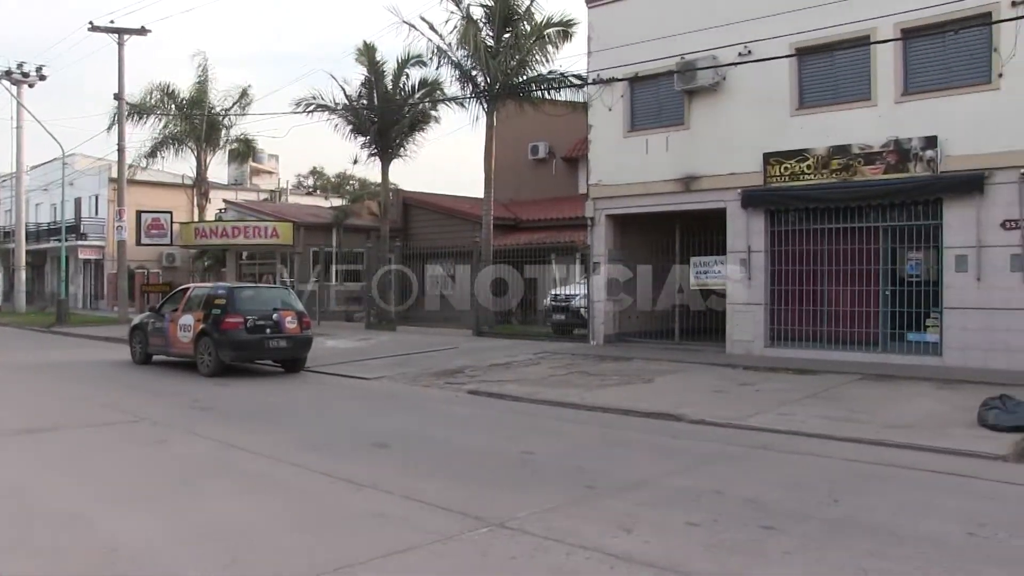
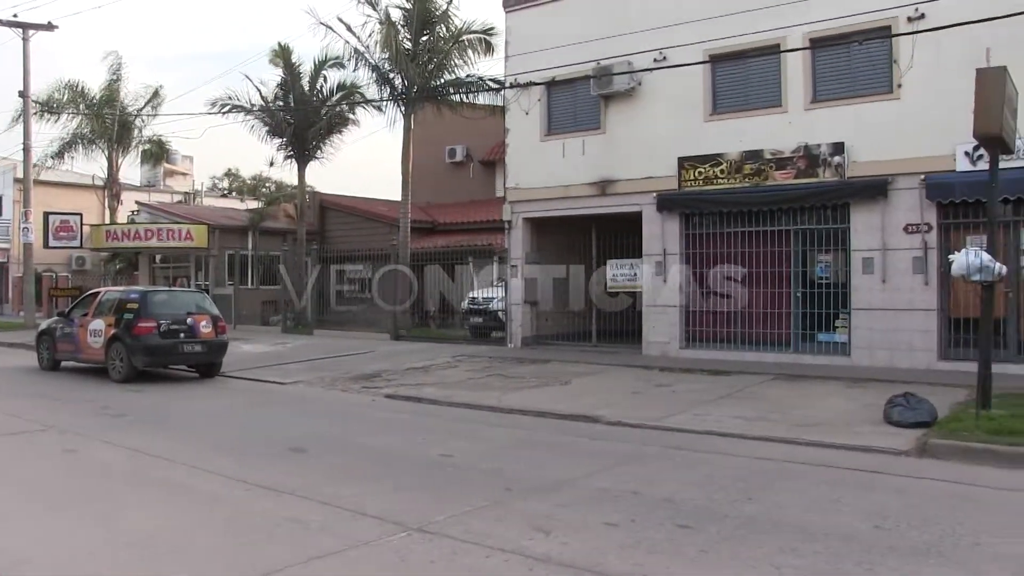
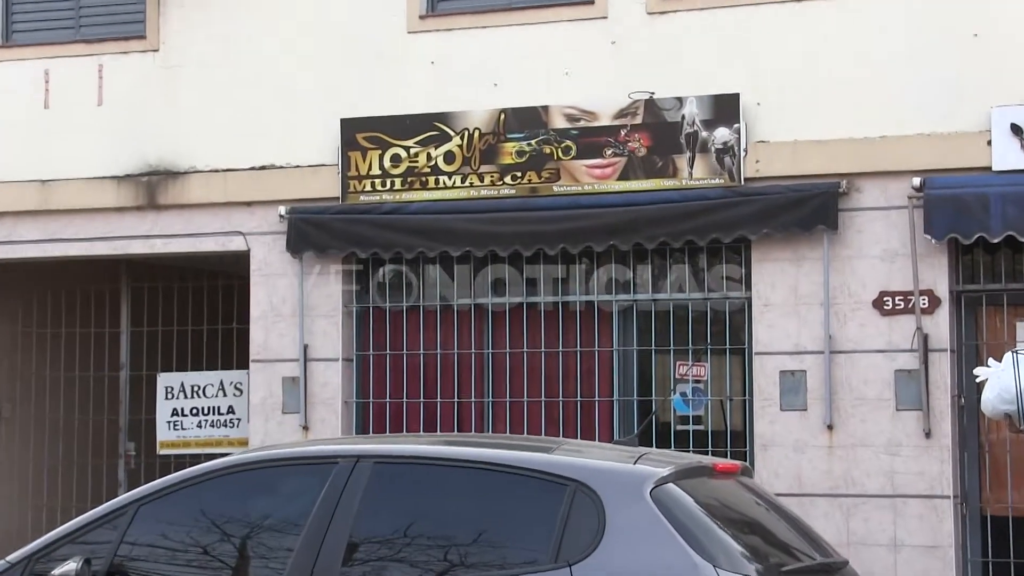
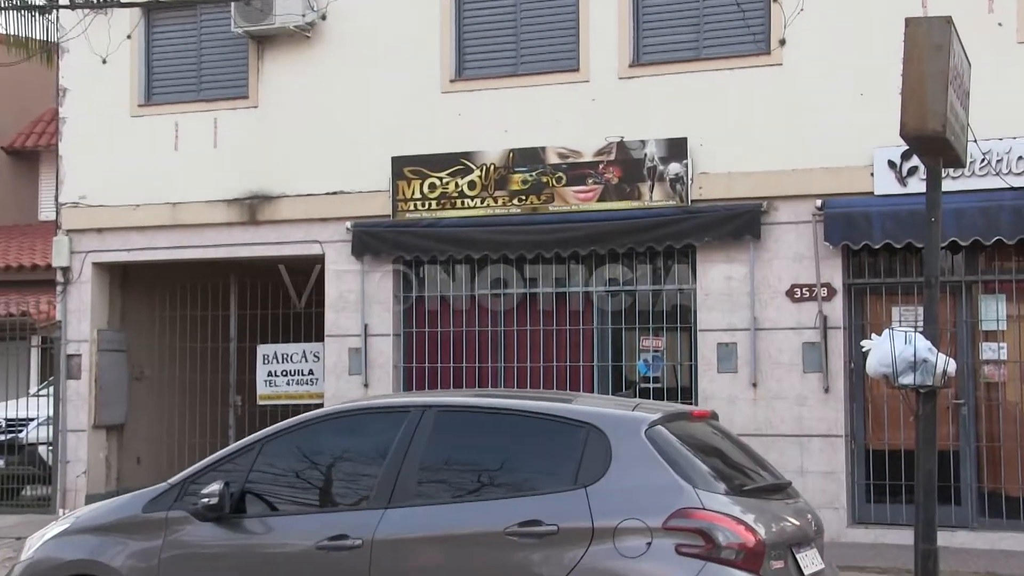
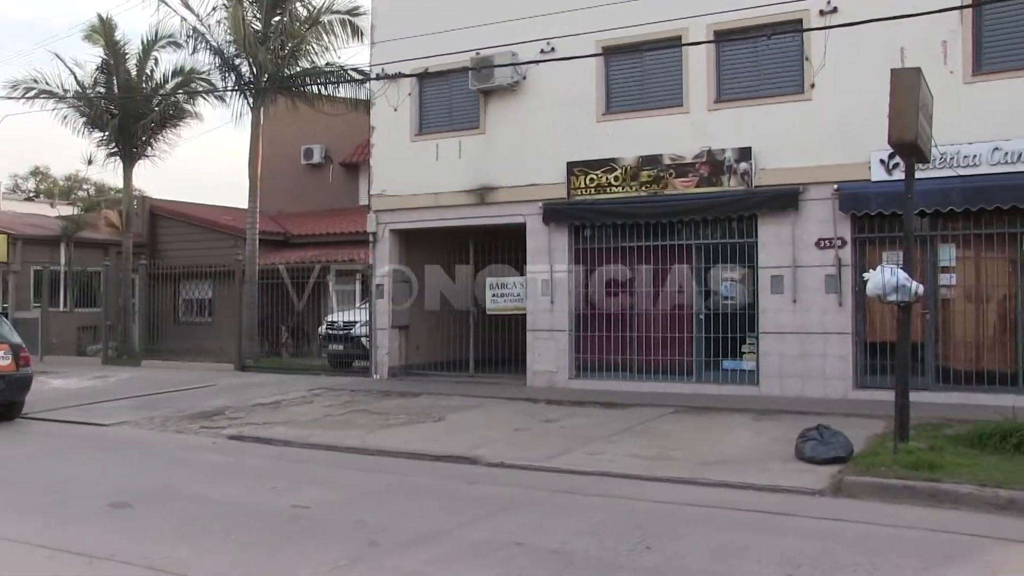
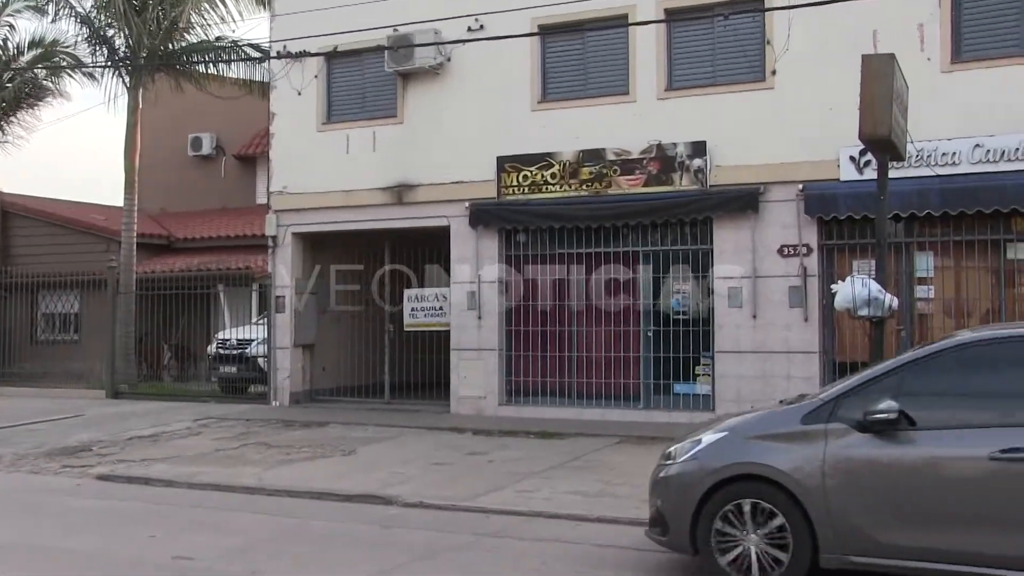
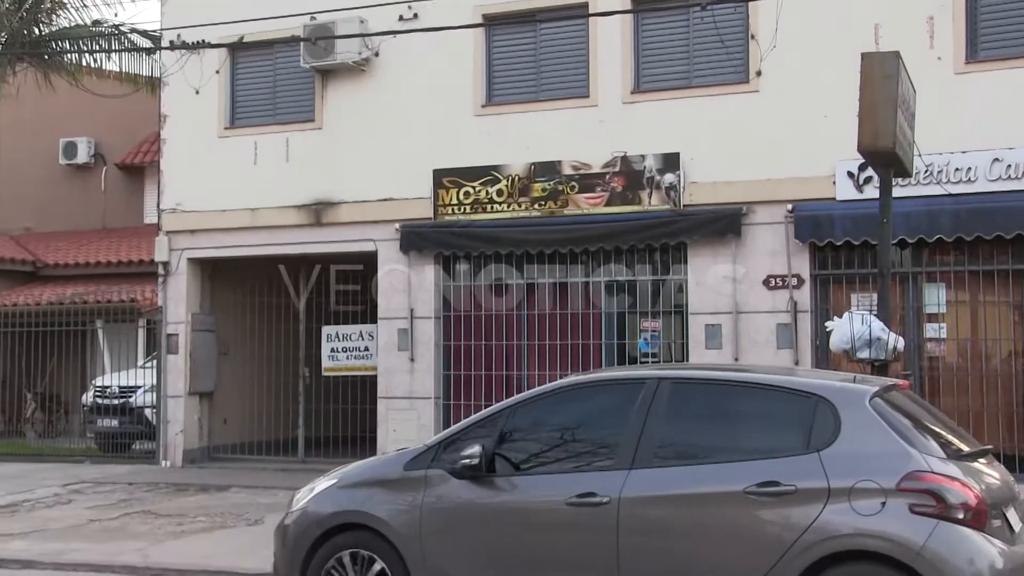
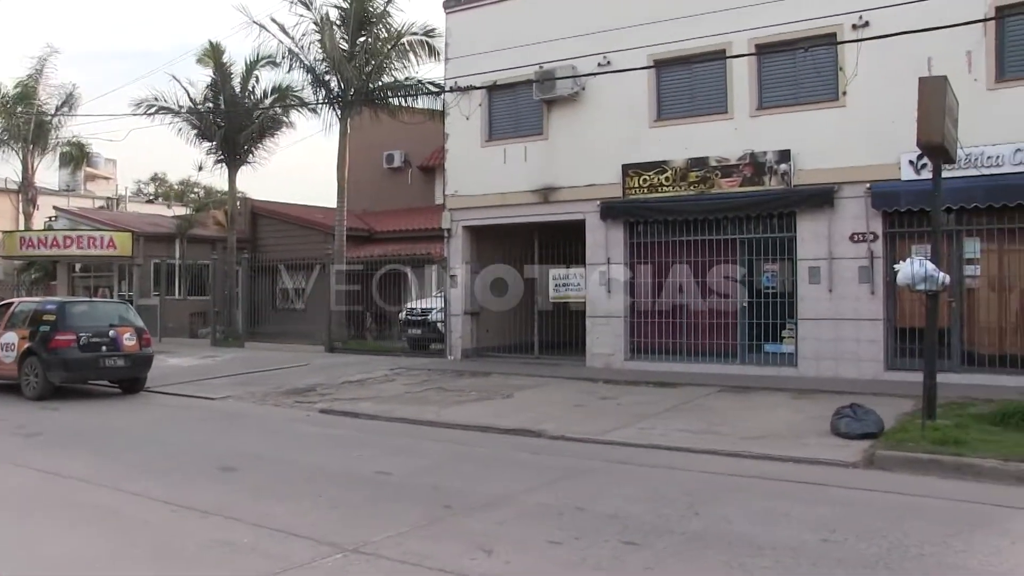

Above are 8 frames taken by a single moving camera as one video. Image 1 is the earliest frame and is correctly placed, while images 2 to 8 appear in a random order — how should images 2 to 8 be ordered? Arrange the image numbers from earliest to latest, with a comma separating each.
2, 8, 5, 6, 7, 4, 3
